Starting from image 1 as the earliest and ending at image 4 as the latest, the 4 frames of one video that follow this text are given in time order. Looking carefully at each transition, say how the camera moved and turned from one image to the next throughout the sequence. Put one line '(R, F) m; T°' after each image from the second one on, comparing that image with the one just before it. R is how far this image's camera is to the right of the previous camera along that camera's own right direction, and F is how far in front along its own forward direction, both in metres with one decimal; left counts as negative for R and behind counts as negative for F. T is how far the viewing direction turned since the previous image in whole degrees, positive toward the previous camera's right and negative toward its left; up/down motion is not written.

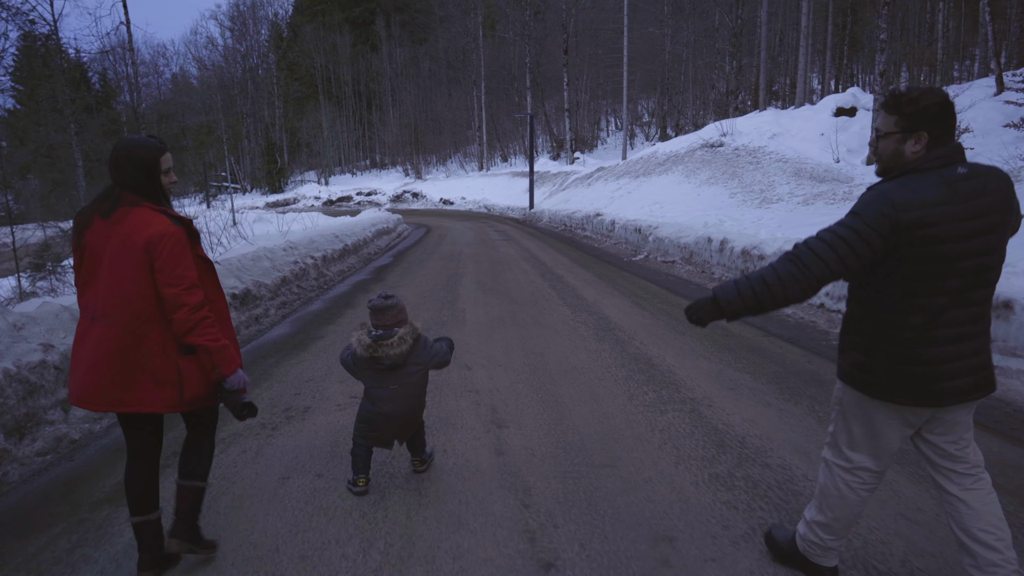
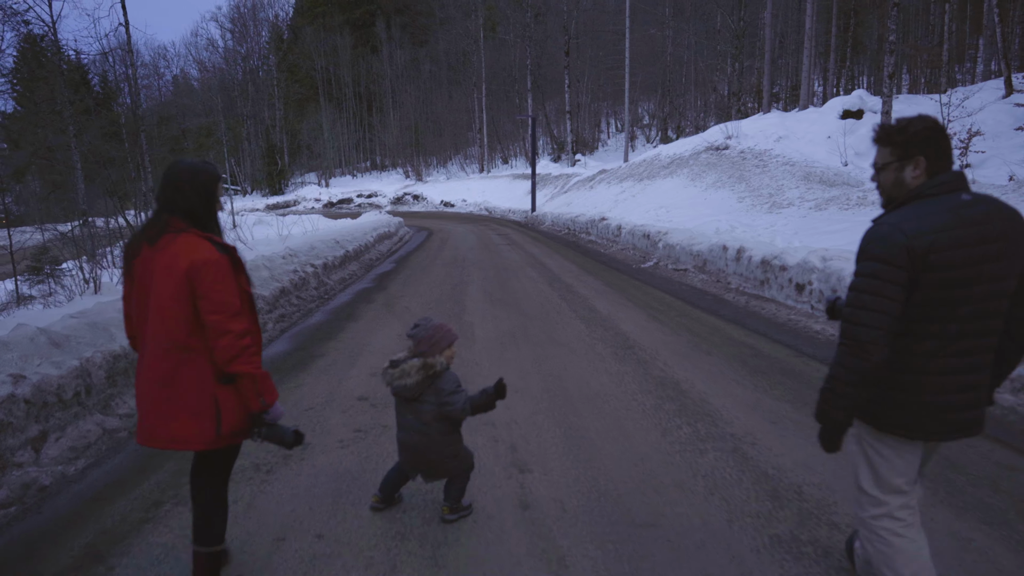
(-0.2, +0.4) m; 0°
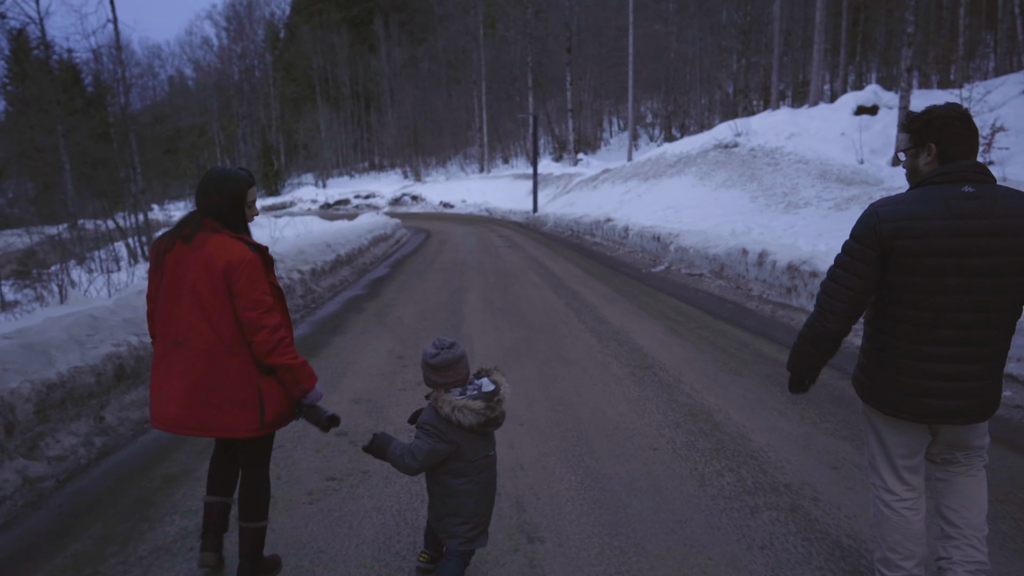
(0.0, +0.8) m; 0°
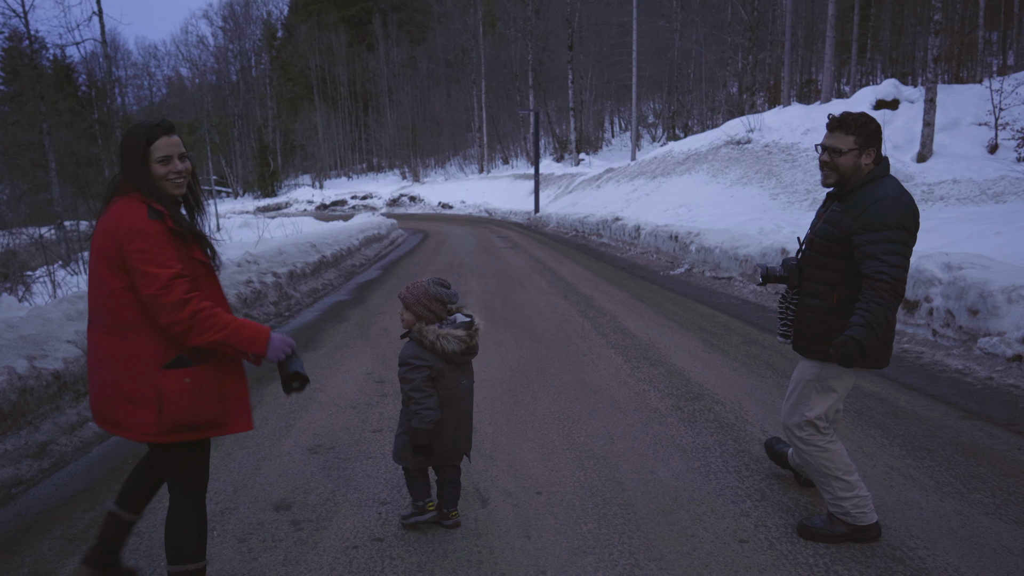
(-0.1, +1.3) m; 0°
